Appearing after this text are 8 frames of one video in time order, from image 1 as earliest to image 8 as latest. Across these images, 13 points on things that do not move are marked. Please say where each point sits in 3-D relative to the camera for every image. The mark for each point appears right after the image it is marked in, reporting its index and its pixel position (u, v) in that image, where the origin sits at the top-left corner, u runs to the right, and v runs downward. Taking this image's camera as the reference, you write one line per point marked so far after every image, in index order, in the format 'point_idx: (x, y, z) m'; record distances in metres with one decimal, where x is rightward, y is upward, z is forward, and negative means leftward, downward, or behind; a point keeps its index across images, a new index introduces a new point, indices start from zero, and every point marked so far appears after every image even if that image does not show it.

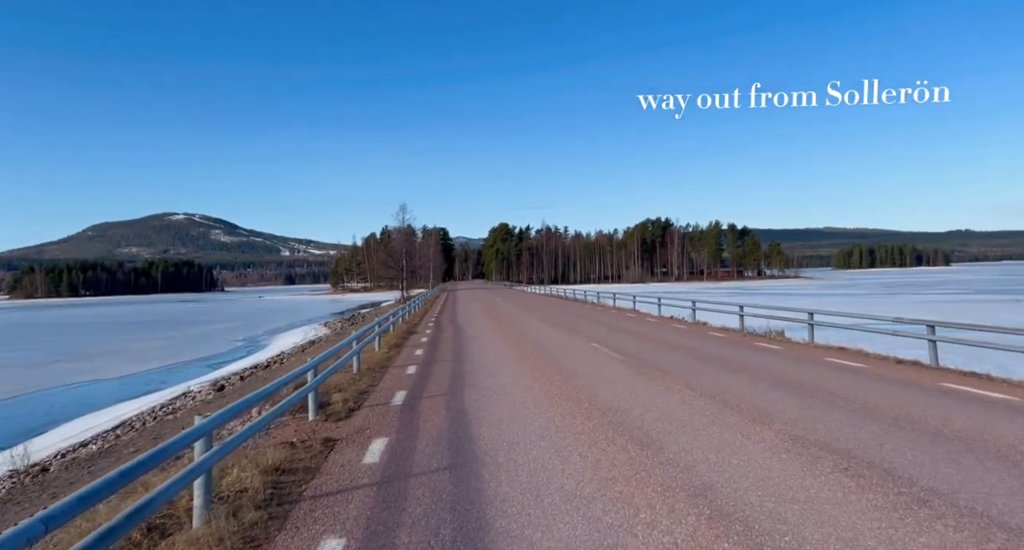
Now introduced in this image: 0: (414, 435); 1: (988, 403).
0: (-0.6, -1.0, +4.1) m
1: (+4.7, -1.3, +6.5) m
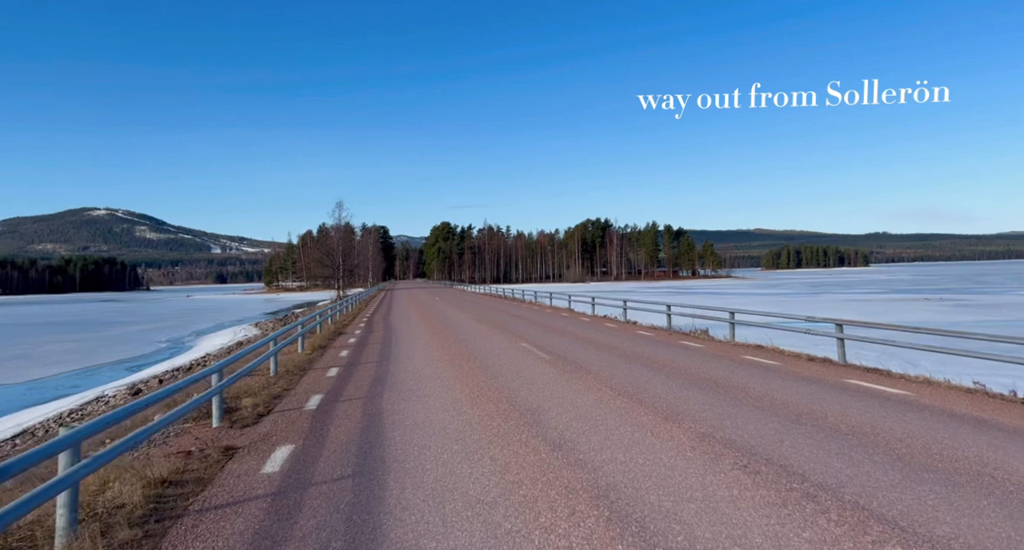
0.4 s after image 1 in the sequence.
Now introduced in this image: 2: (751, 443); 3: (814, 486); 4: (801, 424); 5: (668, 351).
0: (-1.2, -1.0, +4.0) m
1: (+3.9, -1.3, +6.9) m
2: (+1.5, -1.1, +4.3) m
3: (+1.5, -1.0, +3.3) m
4: (+2.2, -1.1, +5.1) m
5: (+3.3, -1.6, +13.7) m
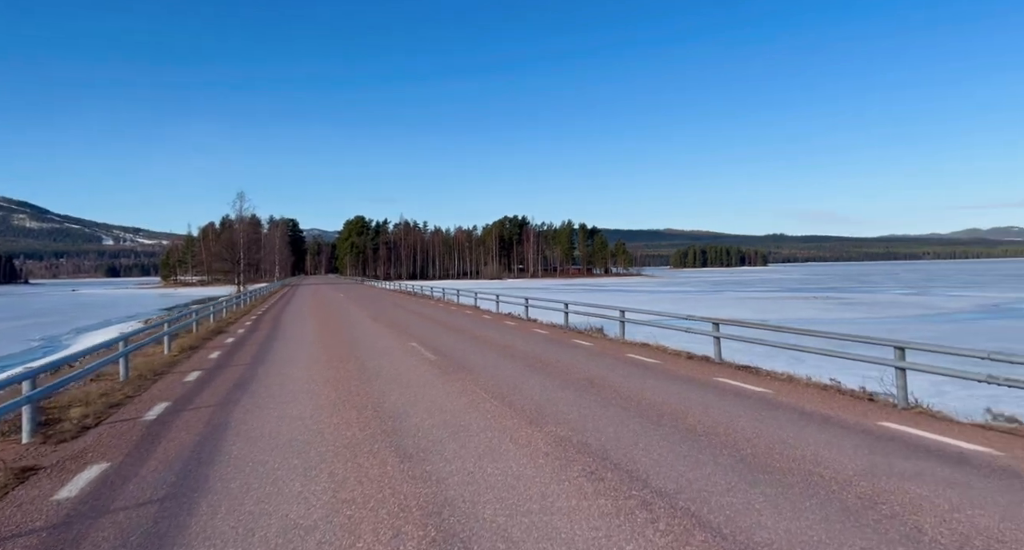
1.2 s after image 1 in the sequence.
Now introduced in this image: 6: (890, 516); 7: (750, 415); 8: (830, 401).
0: (-2.0, -1.0, +3.6) m
1: (+2.6, -1.3, +7.3) m
2: (+0.6, -1.1, +4.3) m
3: (+0.7, -1.1, +3.3) m
4: (+1.2, -1.2, +5.2) m
5: (+1.0, -1.5, +13.9) m
6: (+1.8, -1.1, +3.1) m
7: (+2.1, -1.2, +6.0) m
8: (+3.5, -1.4, +7.2) m
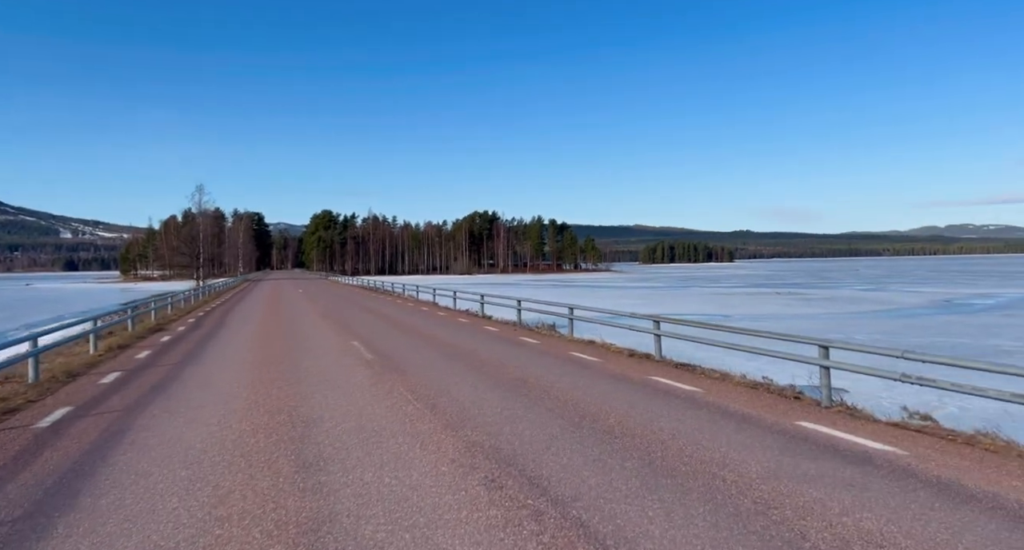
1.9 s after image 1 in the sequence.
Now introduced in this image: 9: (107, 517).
0: (-2.5, -1.0, +3.4) m
1: (+1.8, -1.3, +7.3) m
2: (0.0, -1.1, +4.2) m
3: (+0.2, -1.1, +3.2) m
4: (+0.5, -1.2, +5.1) m
5: (-0.1, -1.5, +13.8) m
6: (+1.2, -1.1, +3.1) m
7: (+1.4, -1.3, +6.0) m
8: (+2.7, -1.4, +7.3) m
9: (-1.7, -1.0, +2.8) m
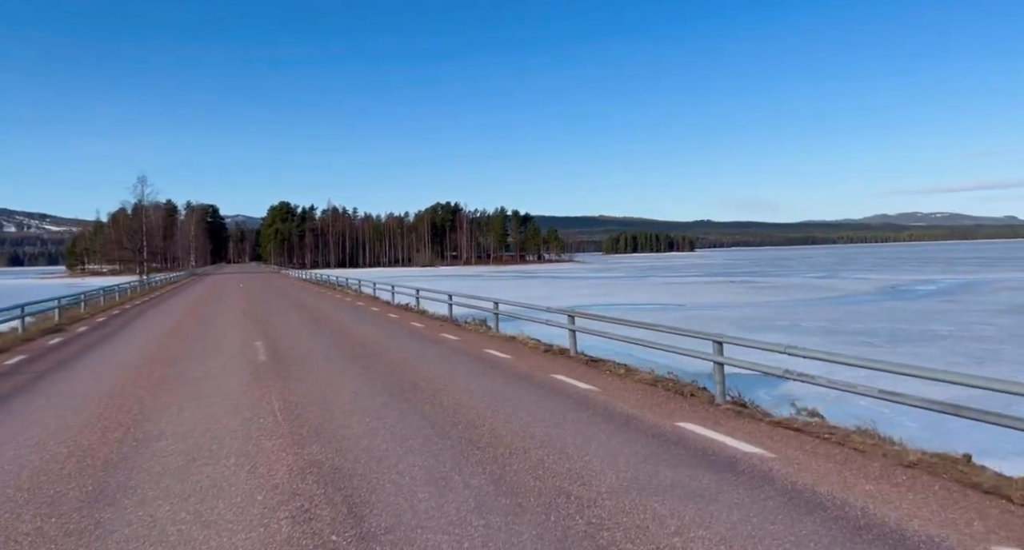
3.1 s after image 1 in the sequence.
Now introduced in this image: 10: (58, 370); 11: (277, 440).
0: (-3.4, -1.1, +2.9) m
1: (+0.6, -1.3, +7.1) m
2: (-0.9, -1.2, +3.9) m
3: (-0.7, -1.1, +2.9) m
4: (-0.5, -1.2, +4.9) m
5: (-1.9, -1.4, +13.5) m
6: (+0.4, -1.2, +2.9) m
7: (+0.3, -1.3, +5.8) m
8: (+1.5, -1.3, +7.2) m
9: (-2.5, -1.1, +2.3) m
10: (-6.1, -1.3, +9.0) m
11: (-1.6, -1.2, +4.5) m
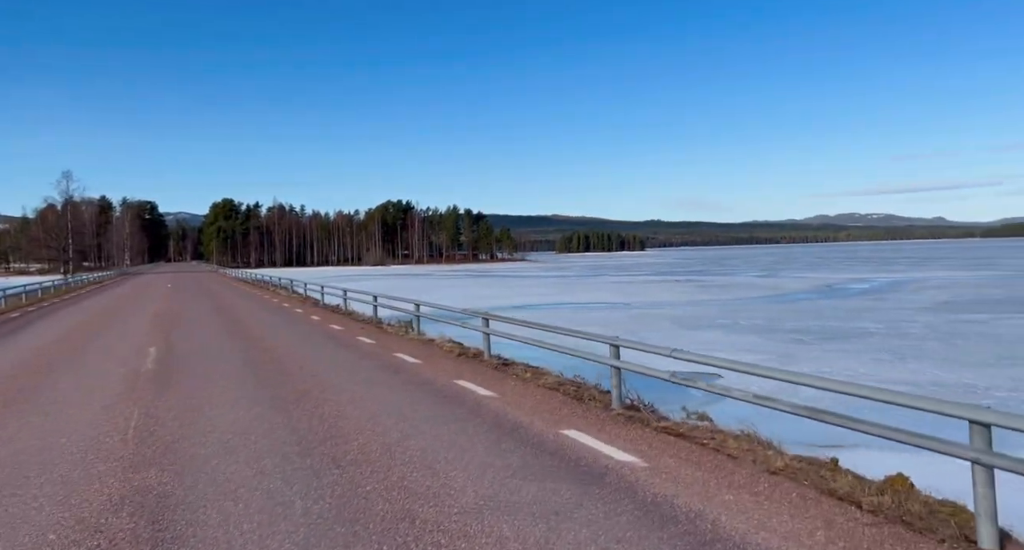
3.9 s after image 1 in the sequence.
0: (-4.1, -1.1, +2.3) m
1: (-0.5, -1.3, +7.0) m
2: (-1.7, -1.2, +3.6) m
3: (-1.4, -1.2, +2.6) m
4: (-1.4, -1.2, +4.6) m
5: (-3.6, -1.4, +13.0) m
6: (-0.4, -1.2, +2.7) m
7: (-0.7, -1.3, +5.6) m
8: (+0.4, -1.4, +7.1) m
9: (-3.2, -1.1, +1.9) m
10: (-7.4, -1.4, +8.2) m
11: (-2.5, -1.2, +4.2) m
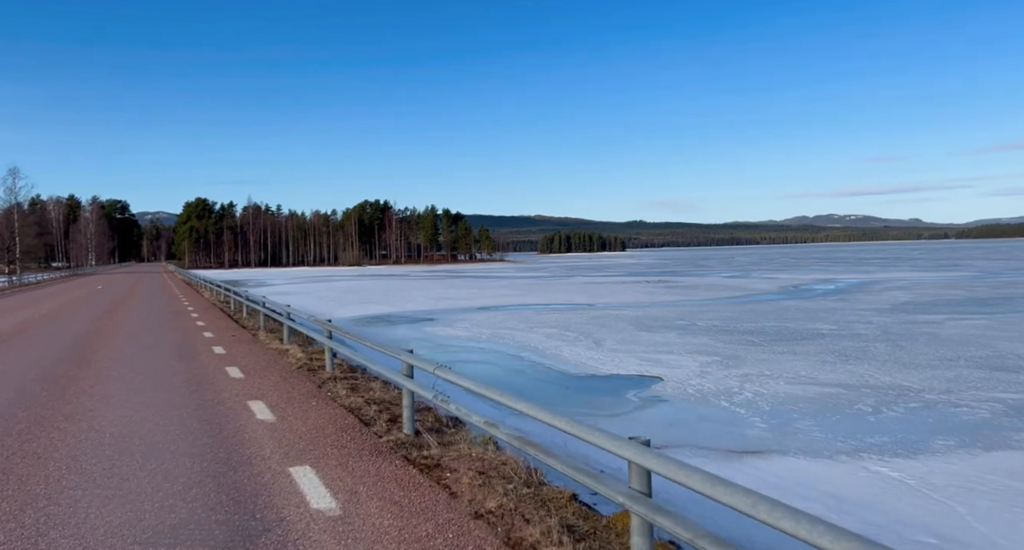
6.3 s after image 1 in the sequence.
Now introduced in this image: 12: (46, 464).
0: (-6.0, -1.2, +1.3) m
1: (-2.7, -1.4, +6.1) m
2: (-3.7, -1.3, +2.7) m
3: (-3.3, -1.3, +1.8) m
4: (-3.4, -1.3, +3.7) m
5: (-6.1, -1.6, +12.0) m
6: (-2.2, -1.3, +1.9) m
7: (-2.7, -1.4, +4.7) m
8: (-1.8, -1.5, +6.3) m
9: (-5.0, -1.2, +0.9) m
10: (-9.6, -1.5, +6.9) m
11: (-4.5, -1.3, +3.2) m
12: (-3.4, -1.4, +4.8) m
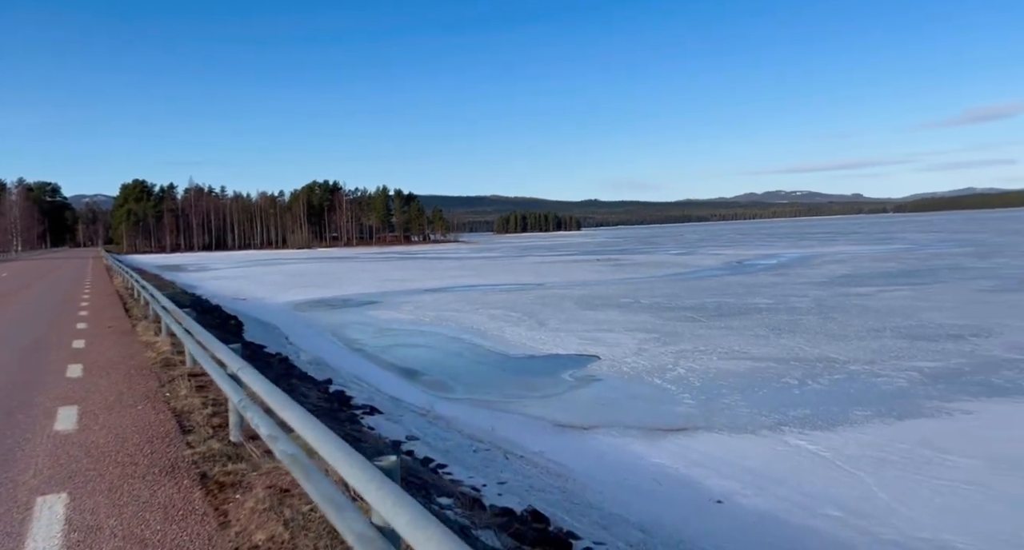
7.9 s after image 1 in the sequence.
0: (-6.9, -1.3, +0.1) m
1: (-4.0, -1.3, +5.2) m
2: (-4.7, -1.3, +1.7) m
3: (-4.3, -1.3, +0.8) m
4: (-4.5, -1.3, +2.7) m
5: (-7.9, -1.3, +10.7) m
6: (-3.2, -1.3, +1.0) m
7: (-4.0, -1.3, +3.8) m
8: (-3.1, -1.4, +5.5) m
9: (-5.9, -1.3, -0.3) m
10: (-11.0, -1.4, +5.4) m
11: (-5.6, -1.3, +2.1) m
12: (-4.6, -1.3, +3.8) m
